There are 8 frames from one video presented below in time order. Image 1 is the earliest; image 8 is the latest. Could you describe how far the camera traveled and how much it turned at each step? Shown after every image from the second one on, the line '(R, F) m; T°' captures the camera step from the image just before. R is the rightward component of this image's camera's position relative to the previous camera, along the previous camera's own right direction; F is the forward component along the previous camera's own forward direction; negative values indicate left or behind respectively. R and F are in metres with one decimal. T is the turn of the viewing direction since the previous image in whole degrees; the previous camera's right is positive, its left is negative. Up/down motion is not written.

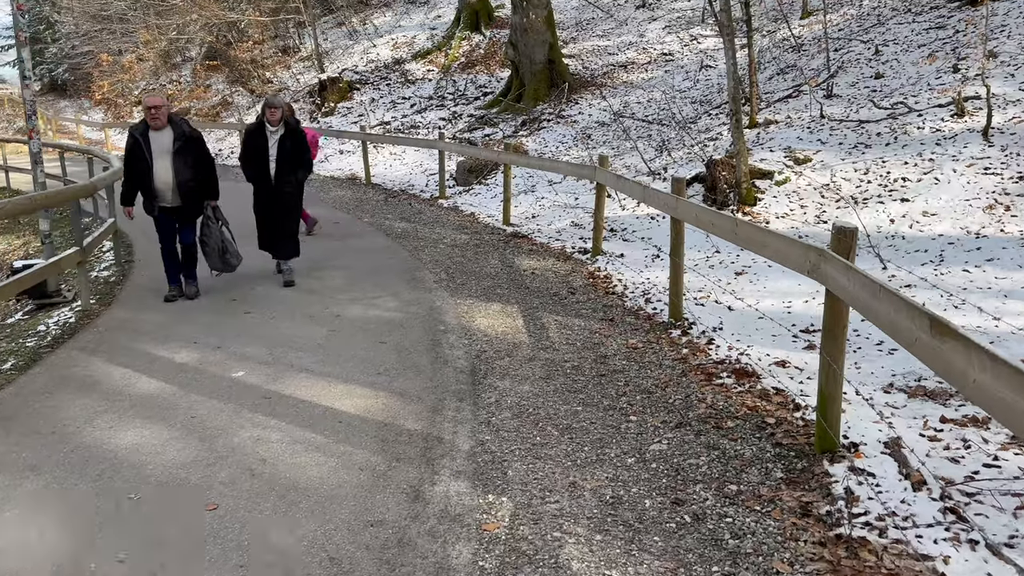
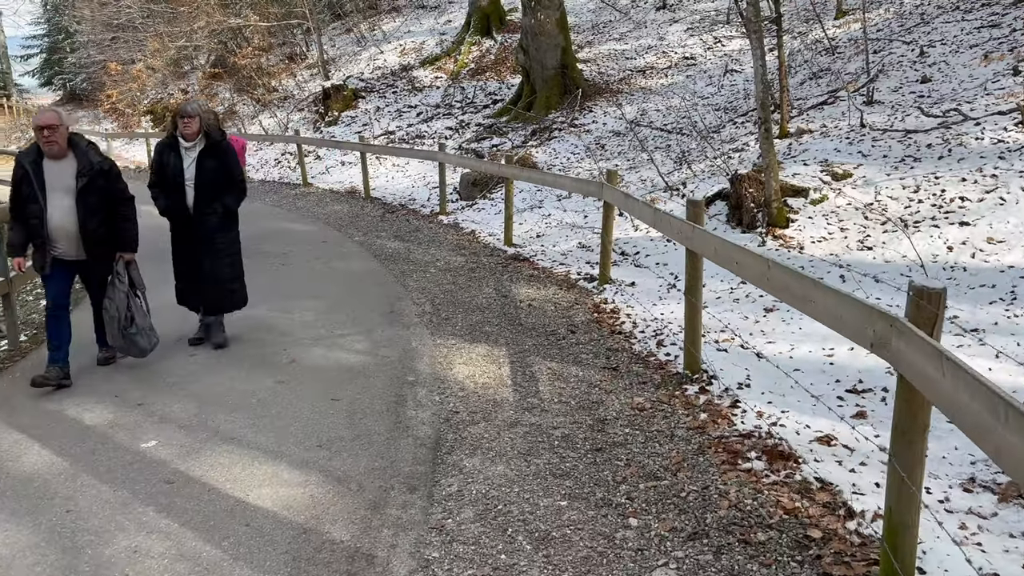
(+0.2, +0.9) m; -2°
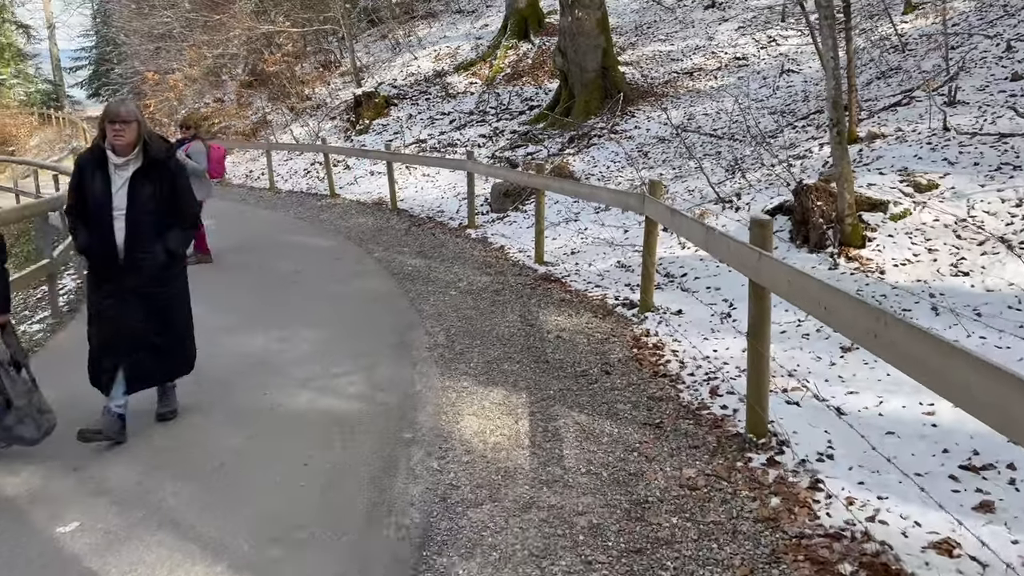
(+0.1, +0.8) m; -3°
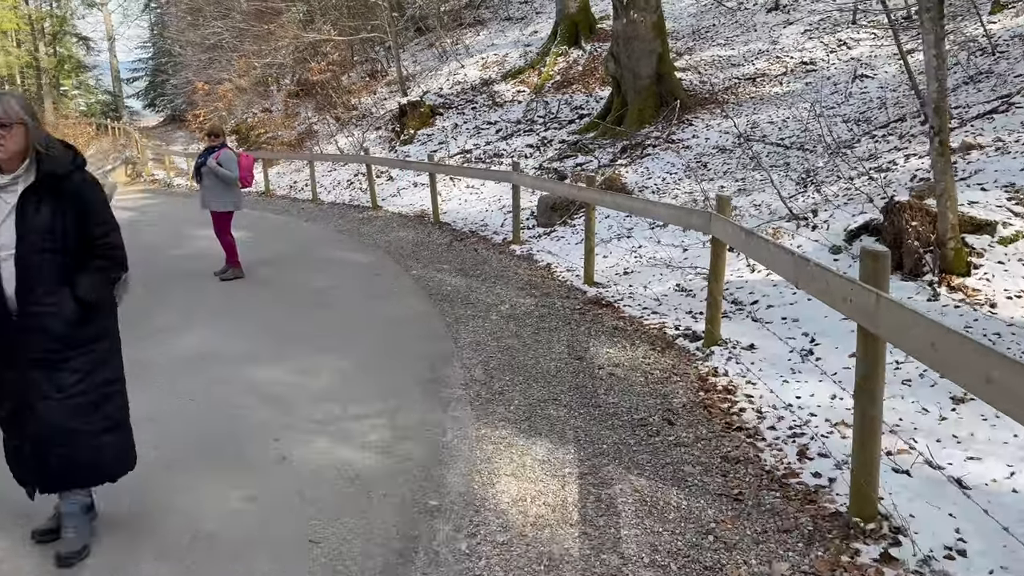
(0.0, +0.6) m; -3°
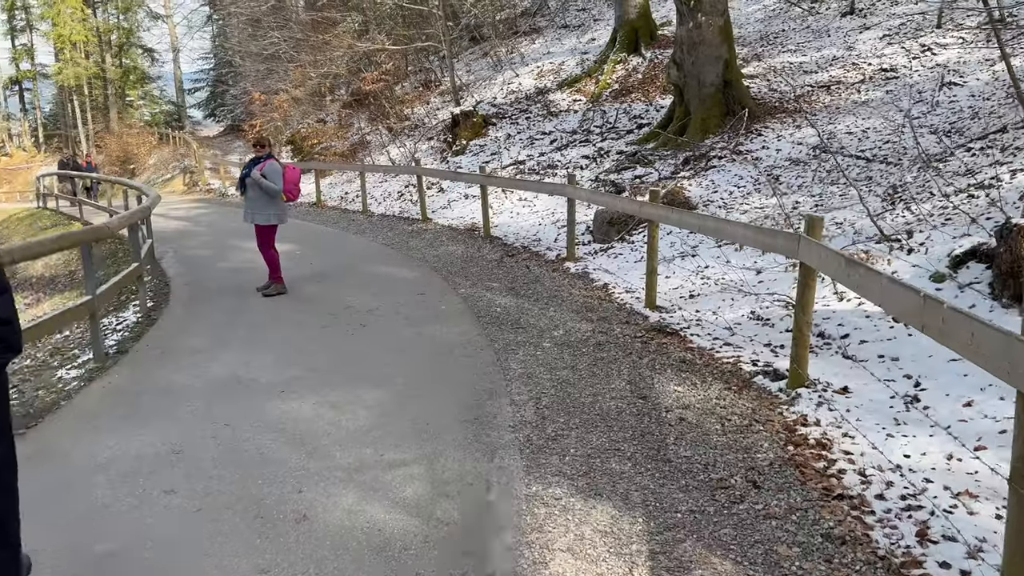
(0.0, +0.5) m; -4°
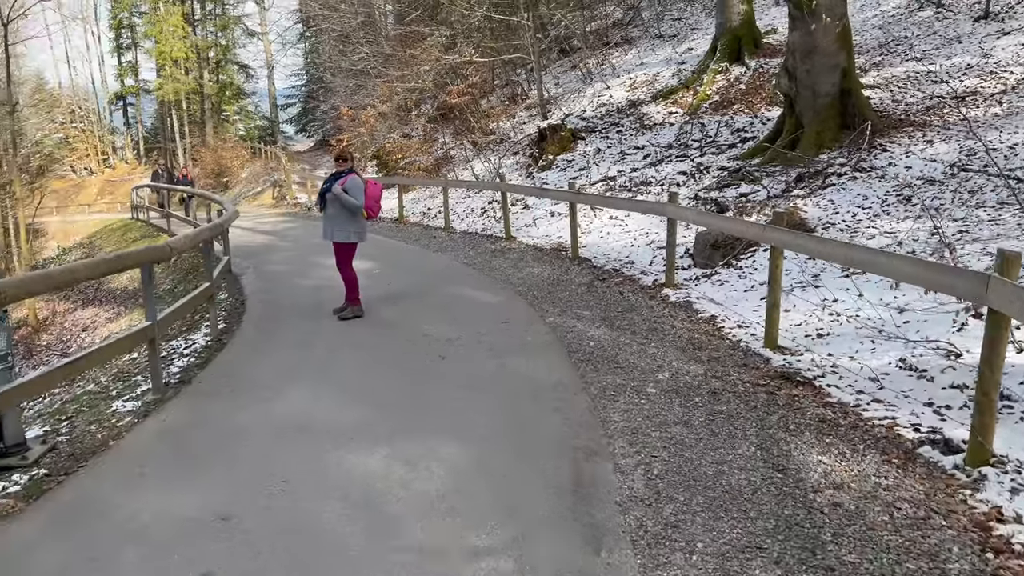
(-0.1, +0.7) m; -6°
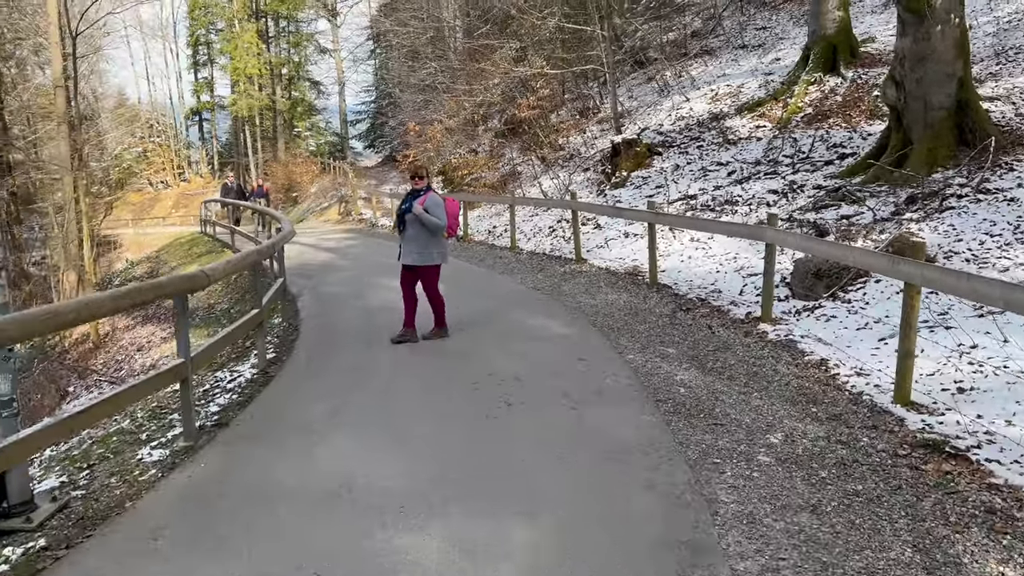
(-0.1, +0.7) m; -5°
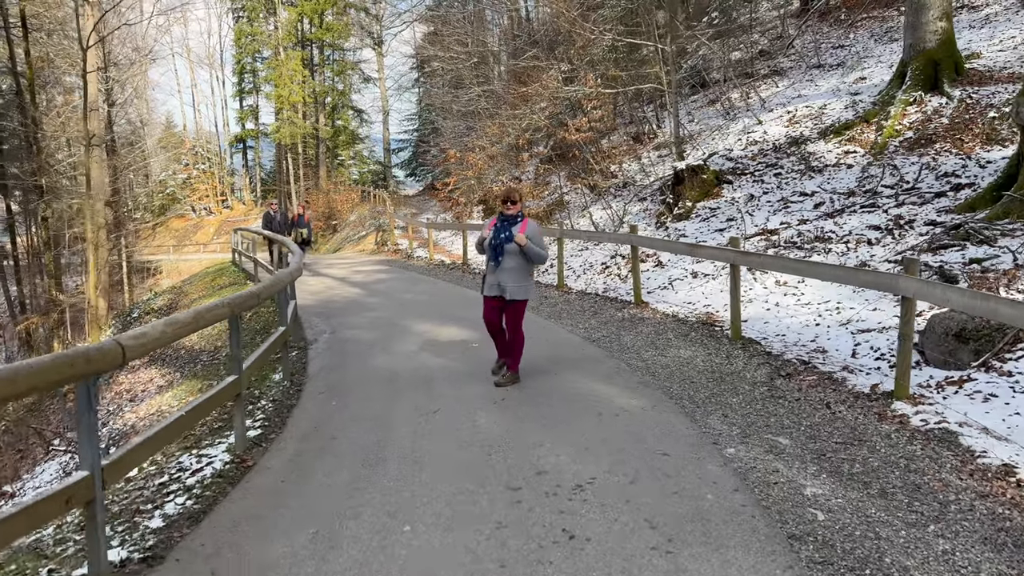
(-0.1, +1.5) m; -3°
